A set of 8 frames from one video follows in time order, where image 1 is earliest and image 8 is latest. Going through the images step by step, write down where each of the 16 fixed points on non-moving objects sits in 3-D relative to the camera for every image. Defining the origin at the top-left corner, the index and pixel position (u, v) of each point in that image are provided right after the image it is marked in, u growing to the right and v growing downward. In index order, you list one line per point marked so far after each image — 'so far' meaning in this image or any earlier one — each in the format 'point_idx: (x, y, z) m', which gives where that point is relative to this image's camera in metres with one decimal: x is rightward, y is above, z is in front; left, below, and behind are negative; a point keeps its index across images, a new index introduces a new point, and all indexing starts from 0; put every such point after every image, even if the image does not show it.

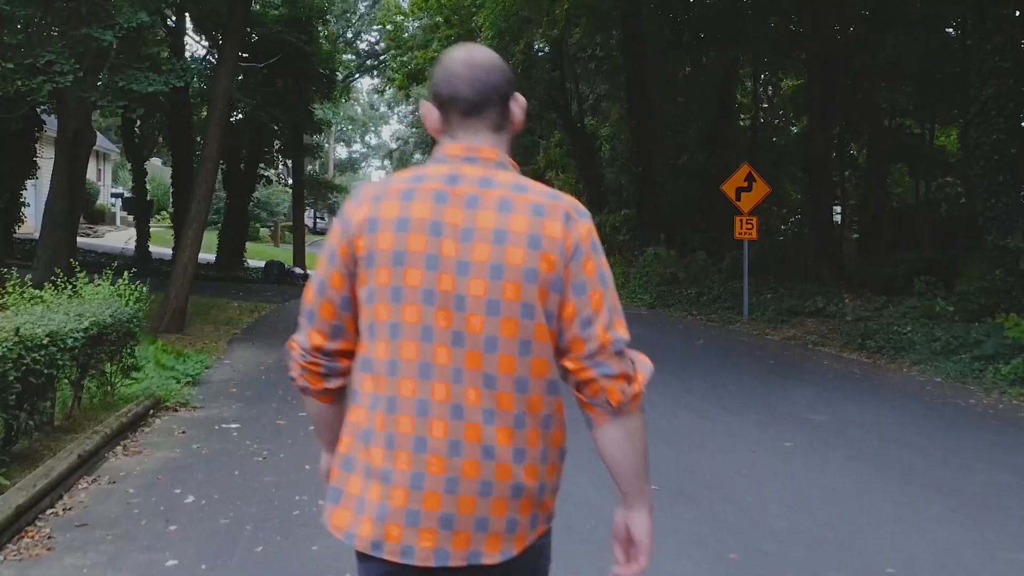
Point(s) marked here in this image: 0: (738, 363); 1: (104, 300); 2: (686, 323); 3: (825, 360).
0: (+3.2, -1.1, +12.6) m
1: (-3.1, -0.1, +6.8) m
2: (+3.6, -0.7, +18.5) m
3: (+4.7, -1.1, +13.3) m
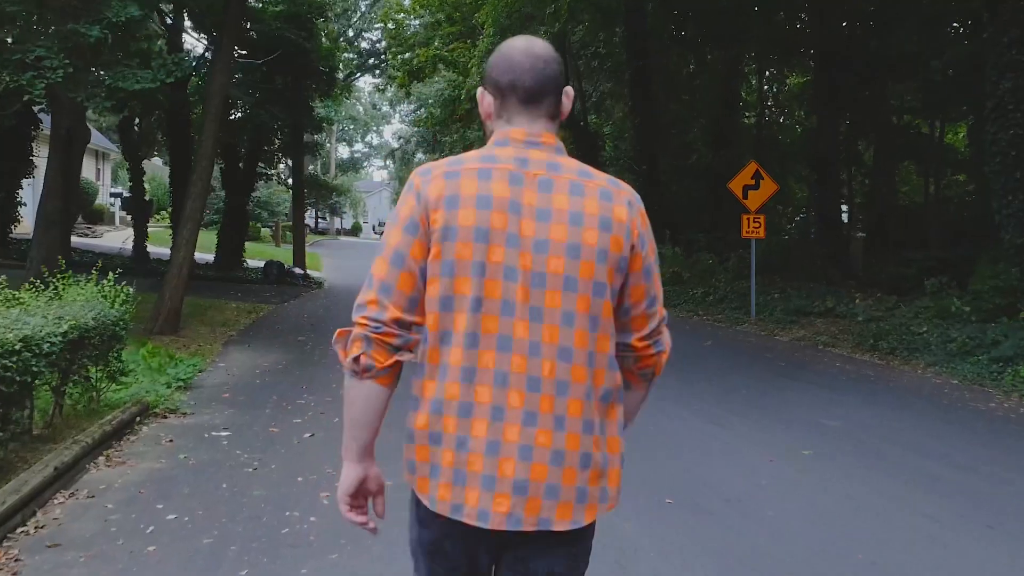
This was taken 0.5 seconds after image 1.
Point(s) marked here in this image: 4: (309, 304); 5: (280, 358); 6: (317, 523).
0: (+3.2, -1.1, +12.2) m
1: (-3.1, -0.1, +6.5) m
2: (+3.6, -0.7, +18.1) m
3: (+4.7, -1.1, +12.9) m
4: (-4.3, -0.3, +19.0) m
5: (-2.8, -0.8, +10.7) m
6: (-1.0, -1.2, +4.7) m
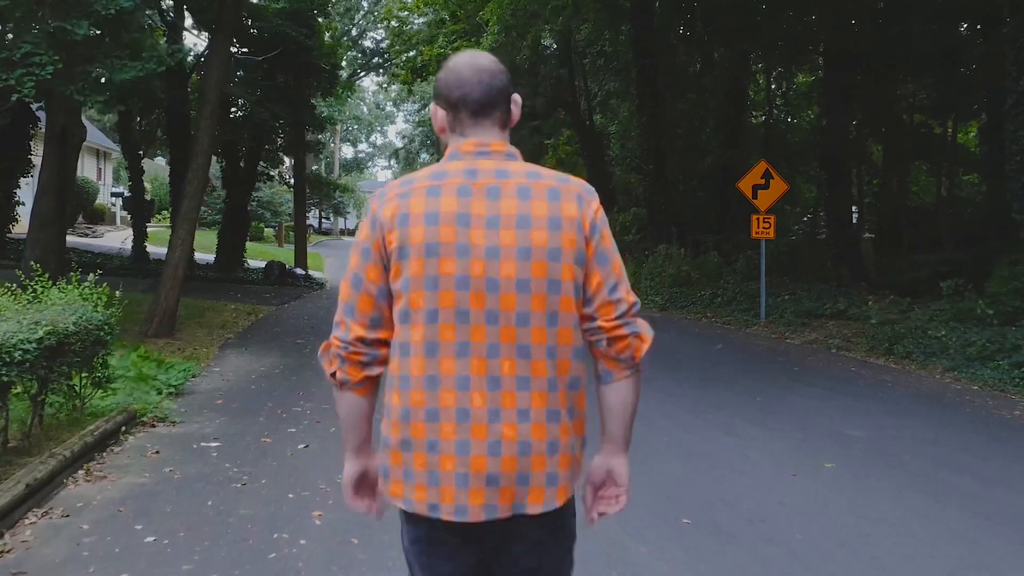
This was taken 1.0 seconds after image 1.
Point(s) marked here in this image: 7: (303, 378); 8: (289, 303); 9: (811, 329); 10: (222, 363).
0: (+3.3, -1.1, +11.9) m
1: (-3.0, -0.1, +6.1) m
2: (+3.7, -0.8, +17.8) m
3: (+4.8, -1.1, +12.6) m
4: (-4.2, -0.3, +18.6) m
5: (-2.7, -0.9, +10.4) m
6: (-1.0, -1.2, +4.3) m
7: (-2.2, -0.9, +9.3) m
8: (-4.6, -0.3, +18.4) m
9: (+5.5, -0.7, +16.5) m
10: (-3.3, -0.9, +10.1) m
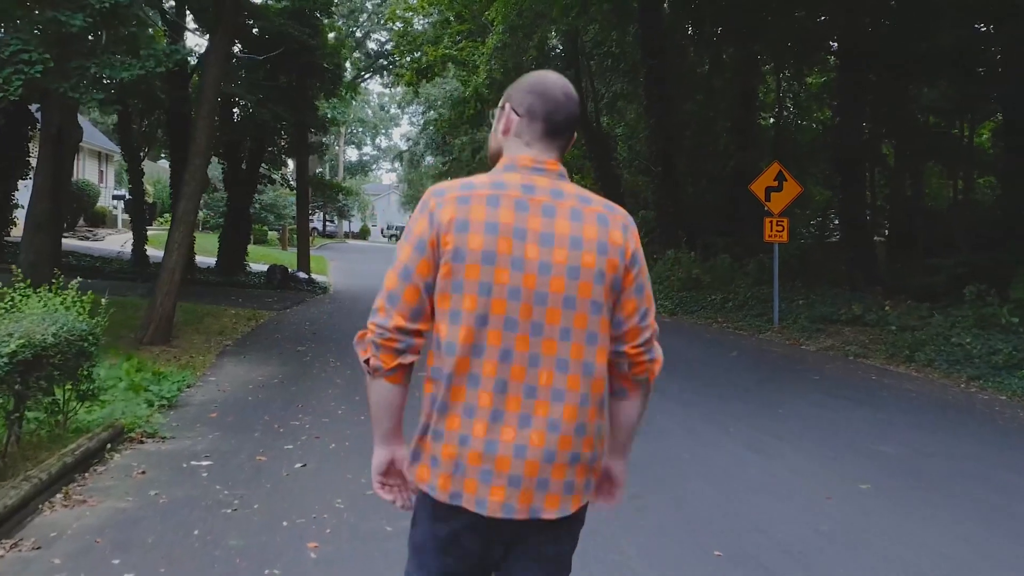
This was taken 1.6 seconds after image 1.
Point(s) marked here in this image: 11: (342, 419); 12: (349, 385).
0: (+3.4, -1.2, +11.4) m
1: (-3.0, -0.2, +5.7) m
2: (+3.9, -0.8, +17.3) m
3: (+4.9, -1.2, +12.1) m
4: (-4.0, -0.4, +18.2) m
5: (-2.6, -0.9, +10.0) m
6: (-0.9, -1.3, +3.9) m
7: (-2.1, -1.0, +8.9) m
8: (-4.4, -0.4, +18.0) m
9: (+5.6, -0.8, +16.0) m
10: (-3.2, -0.9, +9.7) m
11: (-1.4, -1.1, +7.4) m
12: (-1.6, -1.0, +9.1) m
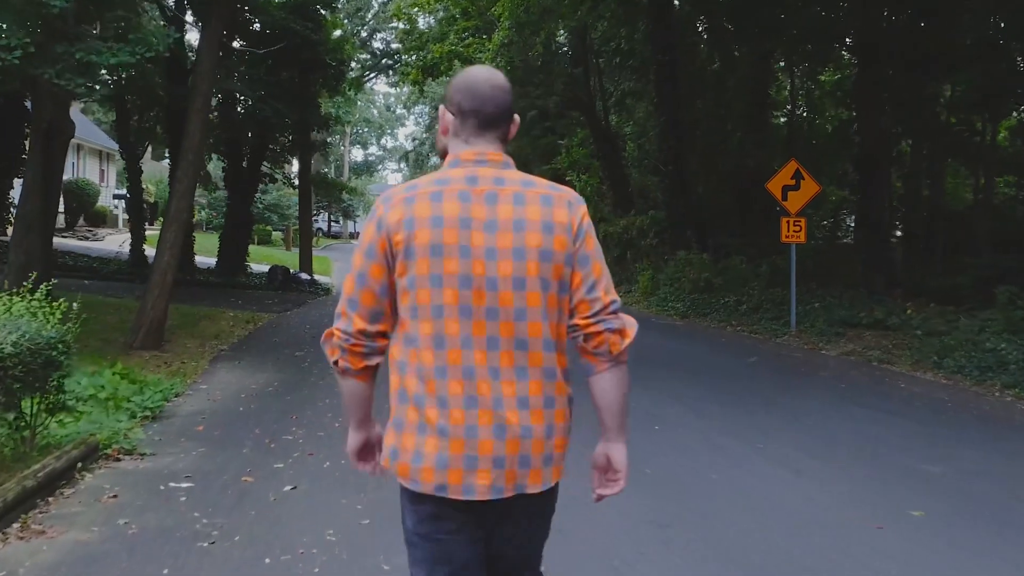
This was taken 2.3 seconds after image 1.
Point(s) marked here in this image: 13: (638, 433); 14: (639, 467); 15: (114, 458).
0: (+3.5, -1.2, +10.8) m
1: (-2.9, -0.2, +5.2) m
2: (+4.0, -0.9, +16.7) m
3: (+5.0, -1.2, +11.5) m
4: (-3.9, -0.5, +17.7) m
5: (-2.5, -0.9, +9.4) m
6: (-0.9, -1.3, +3.3) m
7: (-2.0, -1.0, +8.3) m
8: (-4.3, -0.4, +17.5) m
9: (+5.8, -0.9, +15.4) m
10: (-3.1, -0.9, +9.2) m
11: (-1.3, -1.1, +6.9) m
12: (-1.5, -1.0, +8.5) m
13: (+1.1, -1.3, +8.0) m
14: (+1.0, -1.4, +6.9) m
15: (-2.6, -1.1, +5.9) m
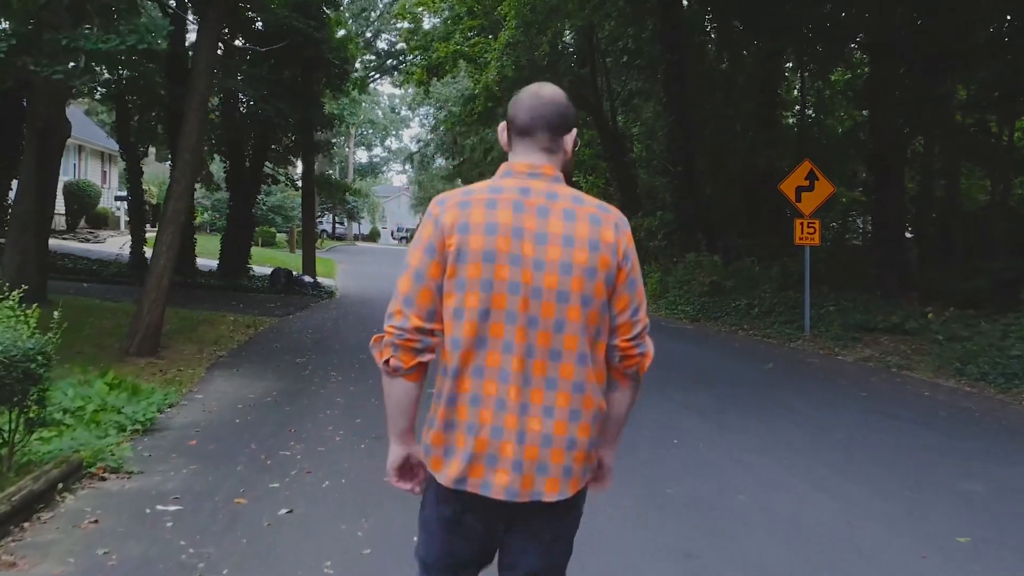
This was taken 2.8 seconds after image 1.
0: (+3.6, -1.2, +10.4) m
1: (-2.8, -0.2, +4.8) m
2: (+4.1, -0.9, +16.3) m
3: (+5.1, -1.3, +11.1) m
4: (-3.7, -0.5, +17.3) m
5: (-2.4, -1.0, +9.0) m
6: (-0.8, -1.3, +2.9) m
7: (-1.9, -1.1, +8.0) m
8: (-4.1, -0.5, +17.1) m
9: (+5.9, -0.9, +15.0) m
10: (-3.0, -1.0, +8.8) m
11: (-1.2, -1.2, +6.5) m
12: (-1.5, -1.1, +8.1) m
13: (+1.2, -1.4, +7.6) m
14: (+1.1, -1.4, +6.5) m
15: (-2.5, -1.2, +5.5) m
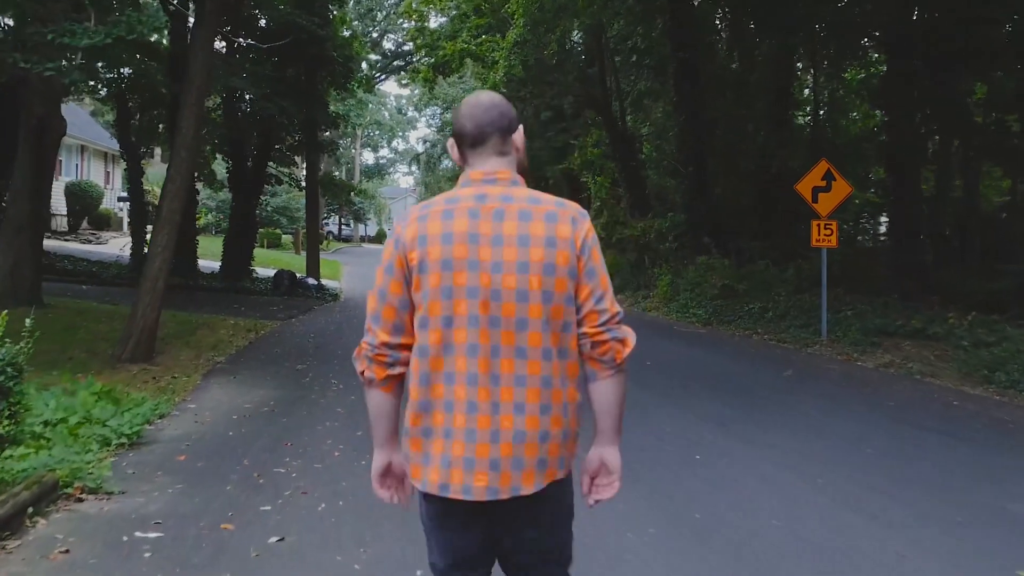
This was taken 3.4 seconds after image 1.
0: (+3.7, -1.3, +9.9) m
1: (-2.7, -0.3, +4.4) m
2: (+4.3, -1.0, +15.8) m
3: (+5.2, -1.3, +10.6) m
4: (-3.6, -0.6, +16.9) m
5: (-2.3, -1.0, +8.6) m
6: (-0.7, -1.4, +2.5) m
7: (-1.8, -1.1, +7.5) m
8: (-4.0, -0.5, +16.7) m
9: (+6.0, -1.0, +14.5) m
10: (-2.9, -1.0, +8.4) m
11: (-1.2, -1.2, +6.0) m
12: (-1.4, -1.1, +7.7) m
13: (+1.3, -1.4, +7.1) m
14: (+1.1, -1.5, +6.0) m
15: (-2.5, -1.2, +5.0) m
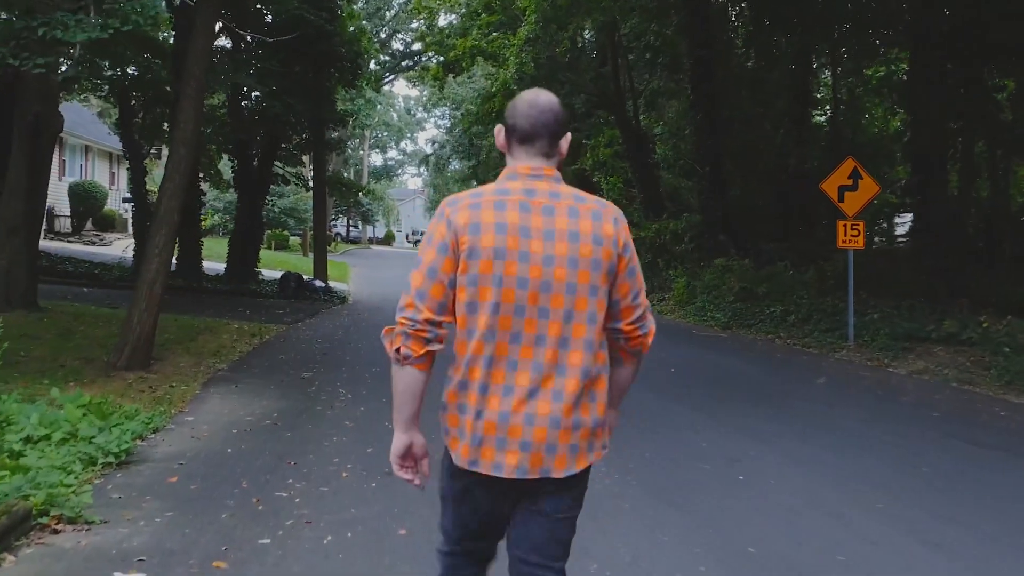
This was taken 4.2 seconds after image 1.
0: (+3.9, -1.3, +9.3) m
1: (-2.6, -0.3, +3.8) m
2: (+4.5, -1.1, +15.2) m
3: (+5.4, -1.3, +10.0) m
4: (-3.3, -0.6, +16.3) m
5: (-2.2, -1.1, +8.0) m
6: (-0.6, -1.4, +1.9) m
7: (-1.6, -1.1, +6.9) m
8: (-3.7, -0.6, +16.1) m
9: (+6.3, -1.0, +13.9) m
10: (-2.7, -1.0, +7.8) m
11: (-1.0, -1.2, +5.5) m
12: (-1.2, -1.1, +7.1) m
13: (+1.5, -1.4, +6.5) m
14: (+1.3, -1.5, +5.4) m
15: (-2.3, -1.2, +4.5) m
